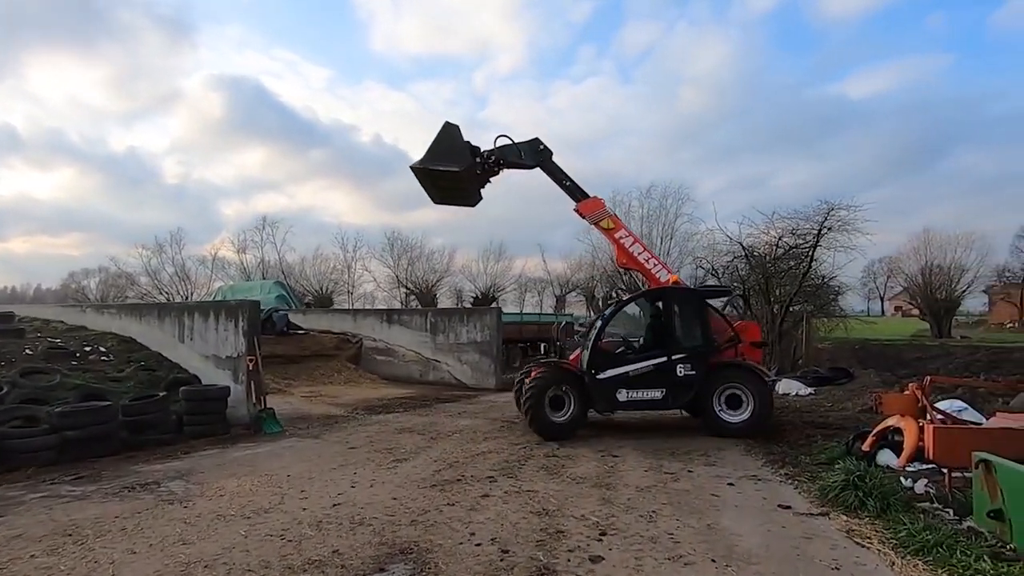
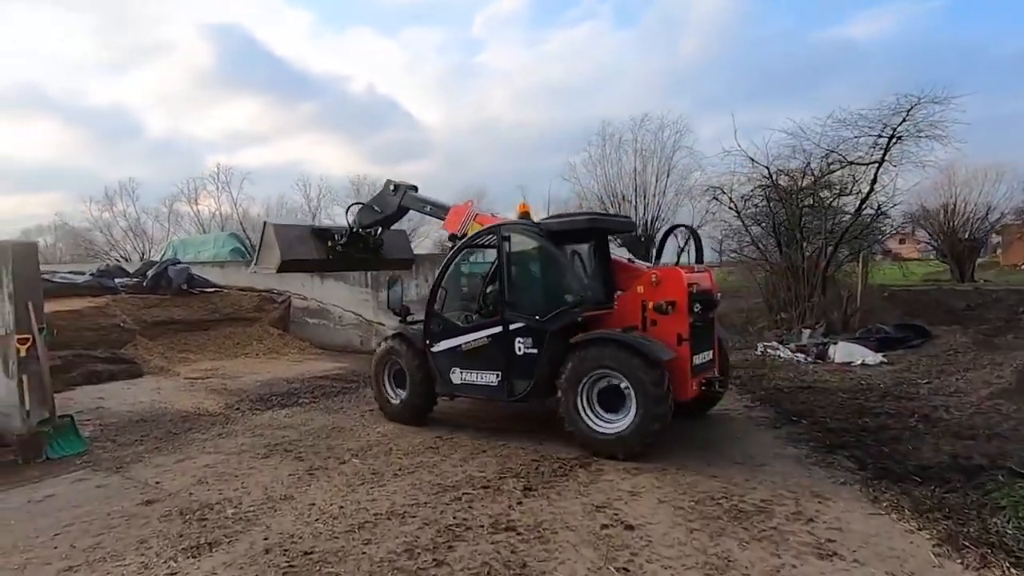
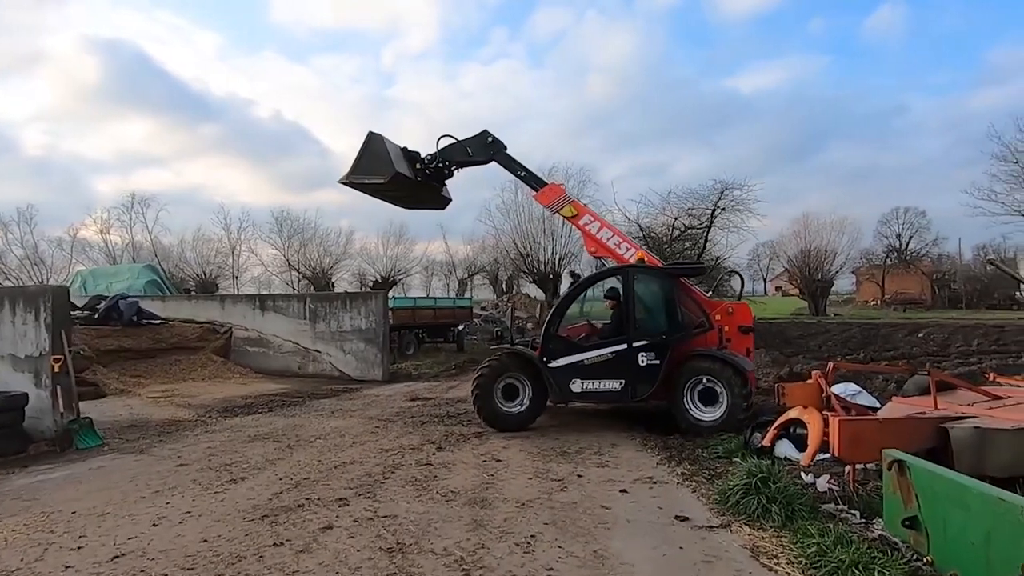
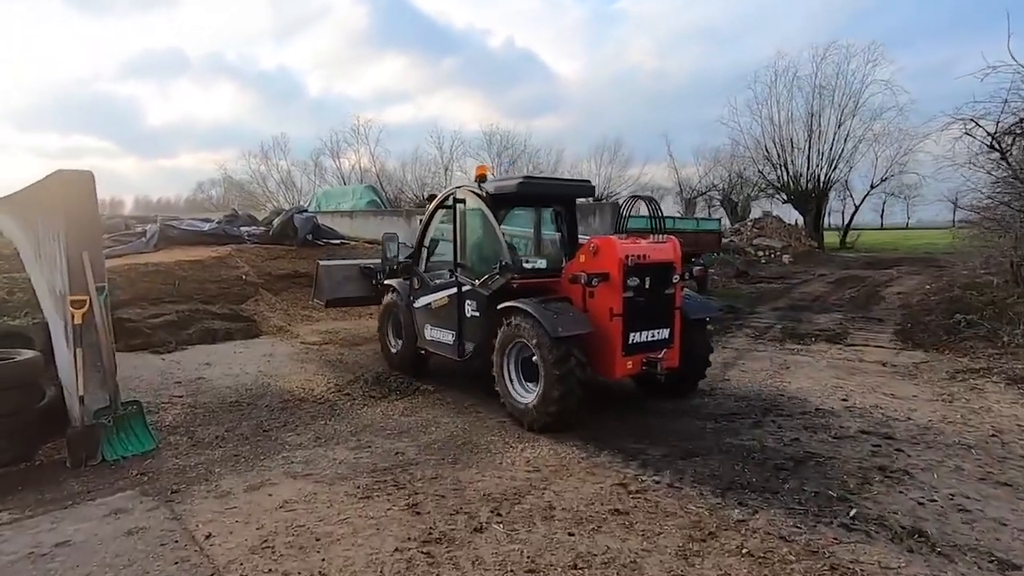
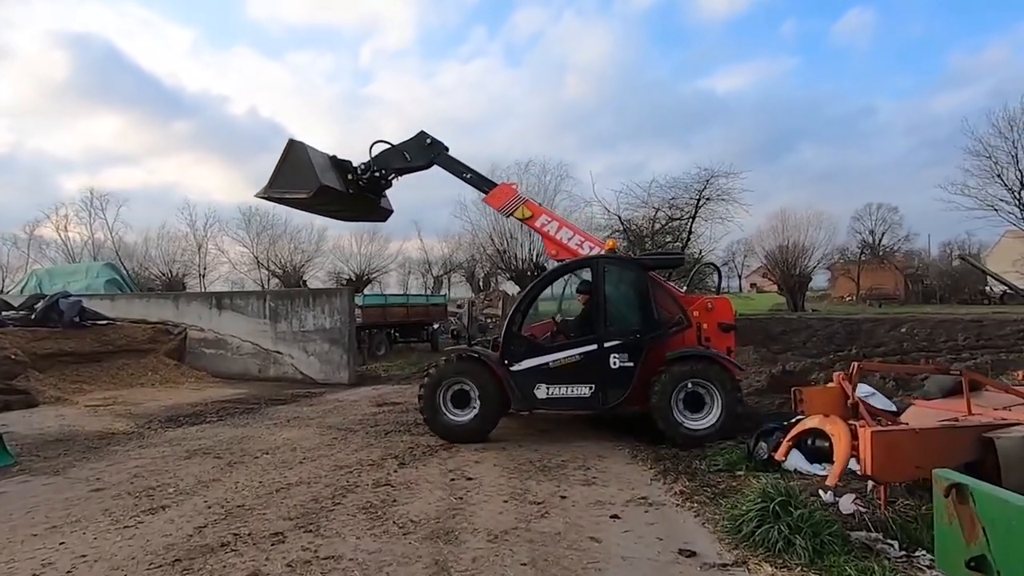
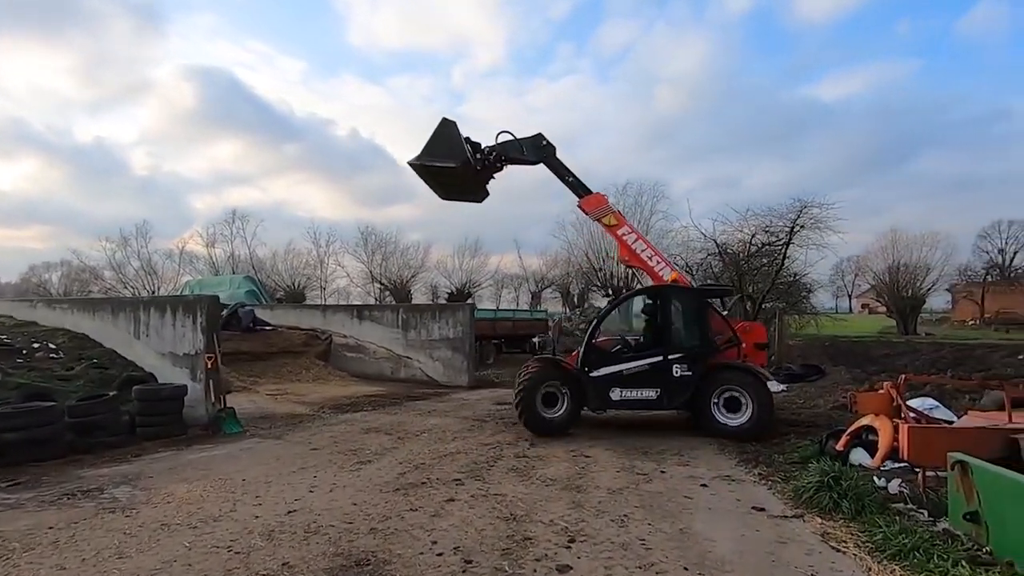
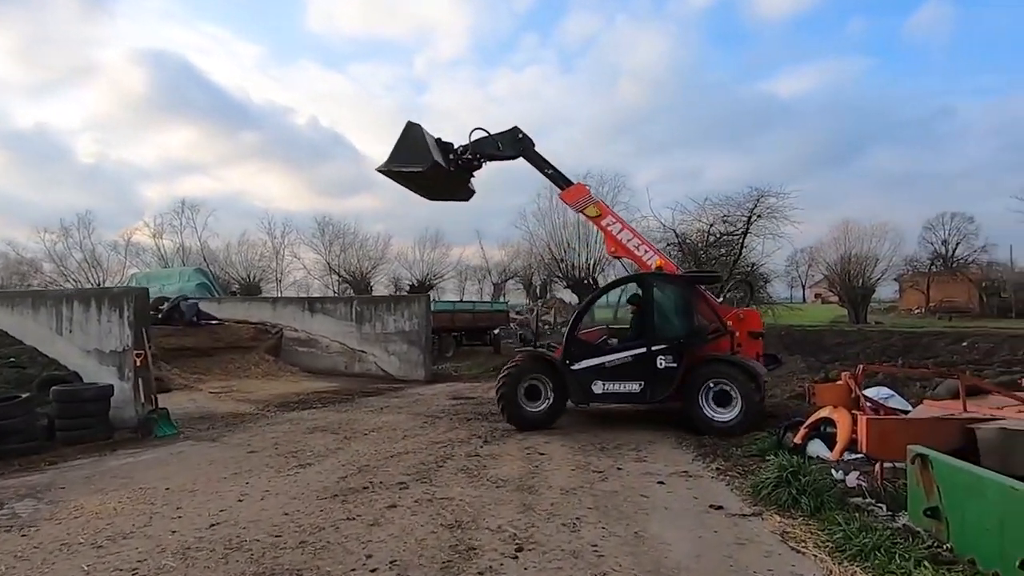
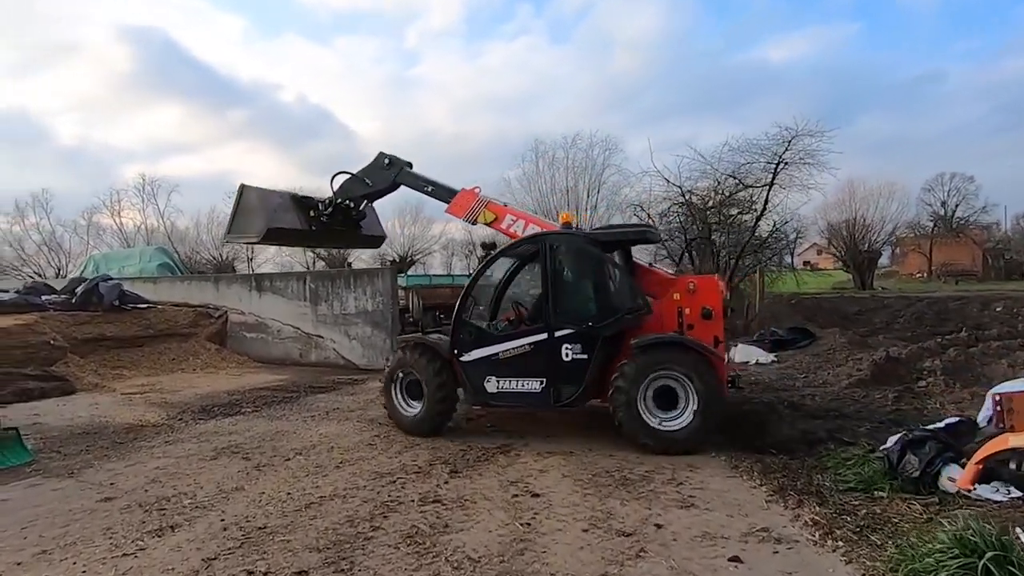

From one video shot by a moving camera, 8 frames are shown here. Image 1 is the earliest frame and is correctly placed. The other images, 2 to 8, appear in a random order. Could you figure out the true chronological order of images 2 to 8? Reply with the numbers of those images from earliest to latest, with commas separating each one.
6, 7, 3, 5, 8, 2, 4
